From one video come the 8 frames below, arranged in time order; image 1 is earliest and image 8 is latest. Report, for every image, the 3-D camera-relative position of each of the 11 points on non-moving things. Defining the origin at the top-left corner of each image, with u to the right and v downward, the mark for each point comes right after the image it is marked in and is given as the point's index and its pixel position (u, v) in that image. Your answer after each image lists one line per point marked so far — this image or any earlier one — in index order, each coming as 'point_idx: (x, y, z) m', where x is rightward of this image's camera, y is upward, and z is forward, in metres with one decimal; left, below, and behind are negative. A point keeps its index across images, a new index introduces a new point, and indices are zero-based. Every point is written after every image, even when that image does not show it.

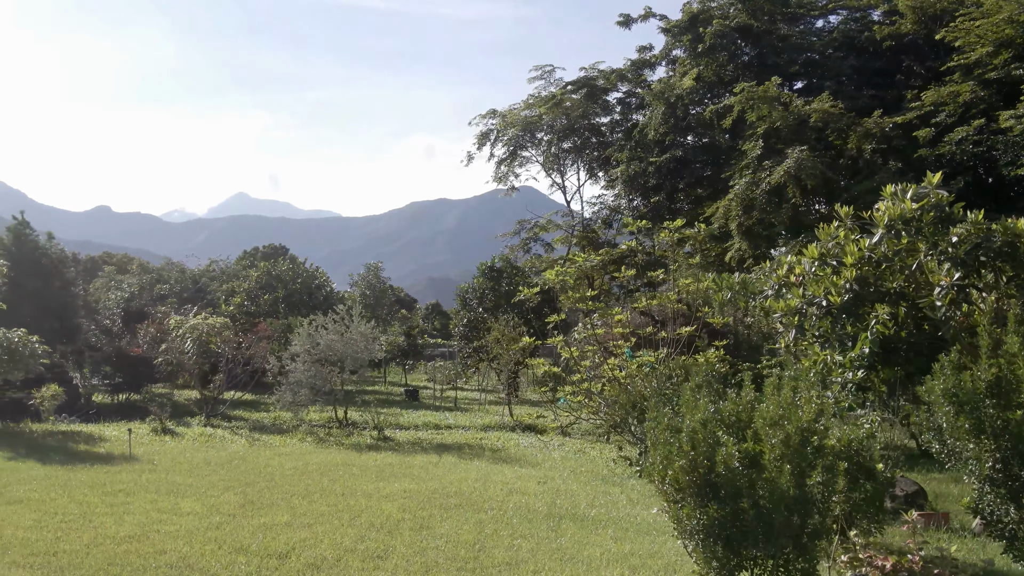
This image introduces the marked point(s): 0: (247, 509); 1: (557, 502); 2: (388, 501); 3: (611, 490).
0: (-2.8, -2.4, +7.1) m
1: (+0.6, -2.4, +7.6) m
2: (-1.4, -2.4, +7.5) m
3: (+1.3, -2.6, +8.5) m
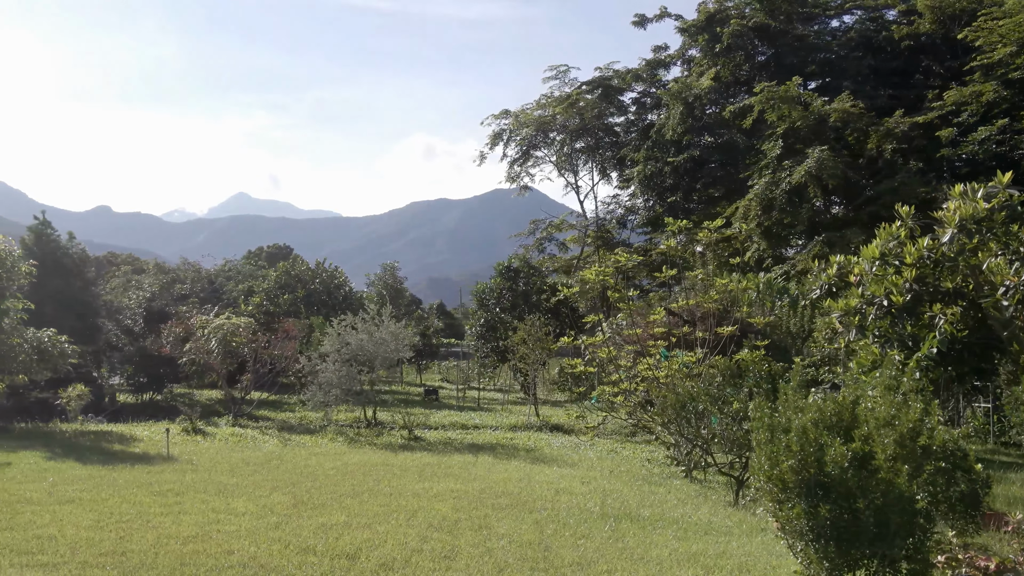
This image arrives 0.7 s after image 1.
0: (-2.3, -2.4, +7.1) m
1: (+1.1, -2.4, +7.6) m
2: (-0.8, -2.4, +7.5) m
3: (+1.9, -2.6, +8.5) m
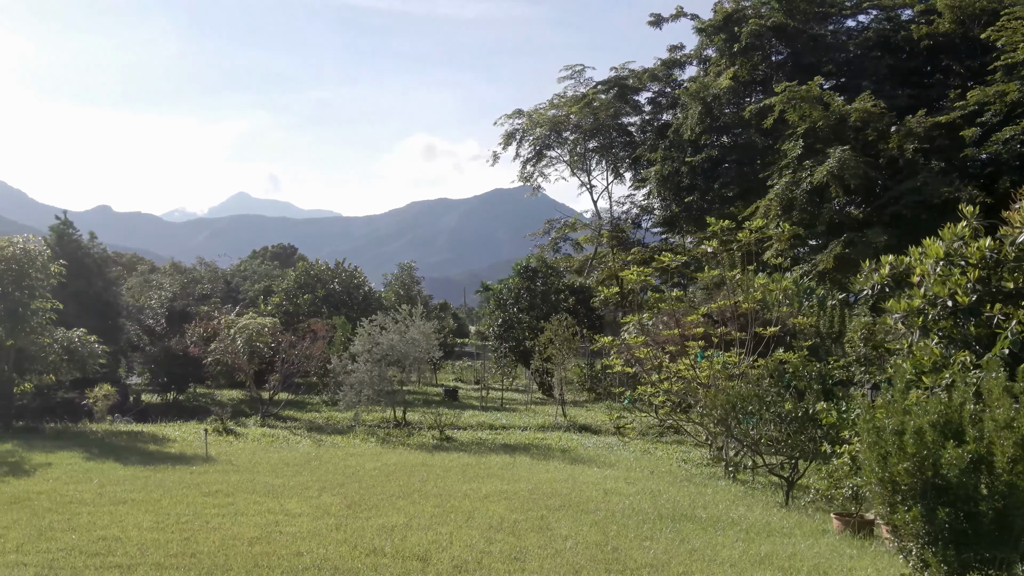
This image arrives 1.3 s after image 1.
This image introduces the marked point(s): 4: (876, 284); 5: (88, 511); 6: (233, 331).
0: (-1.7, -2.4, +7.1) m
1: (+1.7, -2.5, +7.6) m
2: (-0.2, -2.4, +7.5) m
3: (+2.5, -2.6, +8.5) m
4: (+4.1, 0.0, +7.6) m
5: (-4.4, -2.3, +6.9) m
6: (-6.1, -0.9, +14.5) m
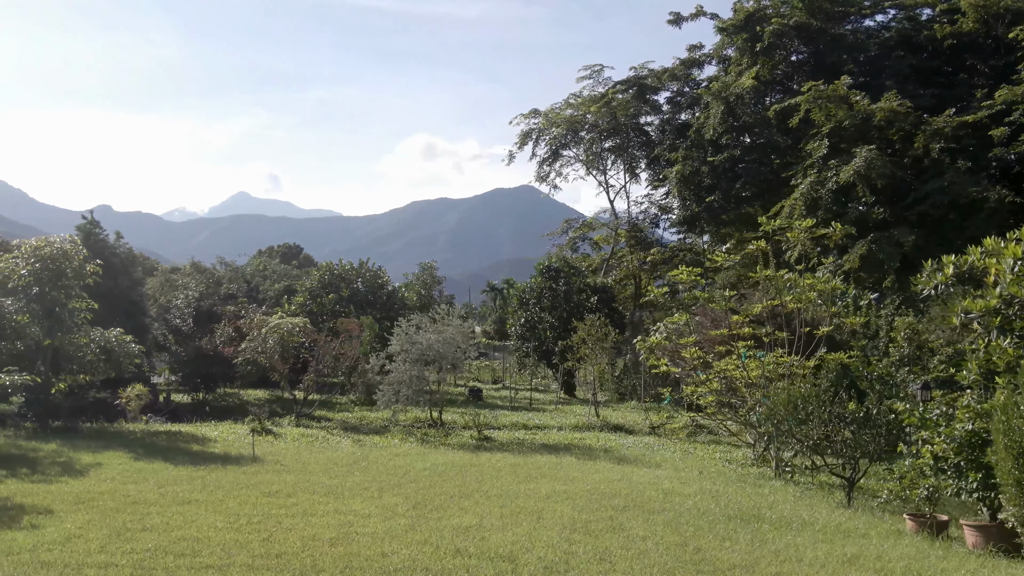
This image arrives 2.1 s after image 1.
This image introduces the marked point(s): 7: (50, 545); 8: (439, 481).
0: (-1.0, -2.4, +7.1) m
1: (+2.4, -2.5, +7.6) m
2: (+0.5, -2.4, +7.5) m
3: (+3.2, -2.6, +8.5) m
4: (+4.9, 0.0, +7.6) m
5: (-3.7, -2.3, +6.9) m
6: (-5.4, -0.9, +14.5) m
7: (-3.9, -2.2, +5.7) m
8: (-0.9, -2.5, +8.6) m
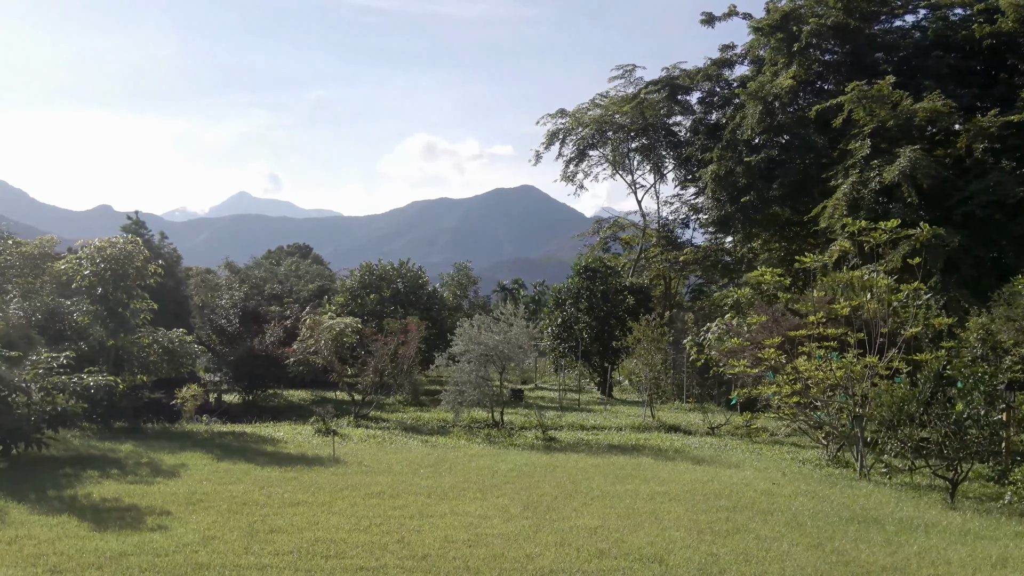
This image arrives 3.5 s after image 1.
0: (+0.3, -2.4, +7.0) m
1: (+3.6, -2.5, +7.6) m
2: (+1.7, -2.4, +7.5) m
3: (+4.4, -2.6, +8.5) m
4: (+6.1, 0.0, +7.5) m
5: (-2.5, -2.3, +6.9) m
6: (-4.2, -0.9, +14.5) m
7: (-2.7, -2.2, +5.7) m
8: (+0.3, -2.5, +8.6) m
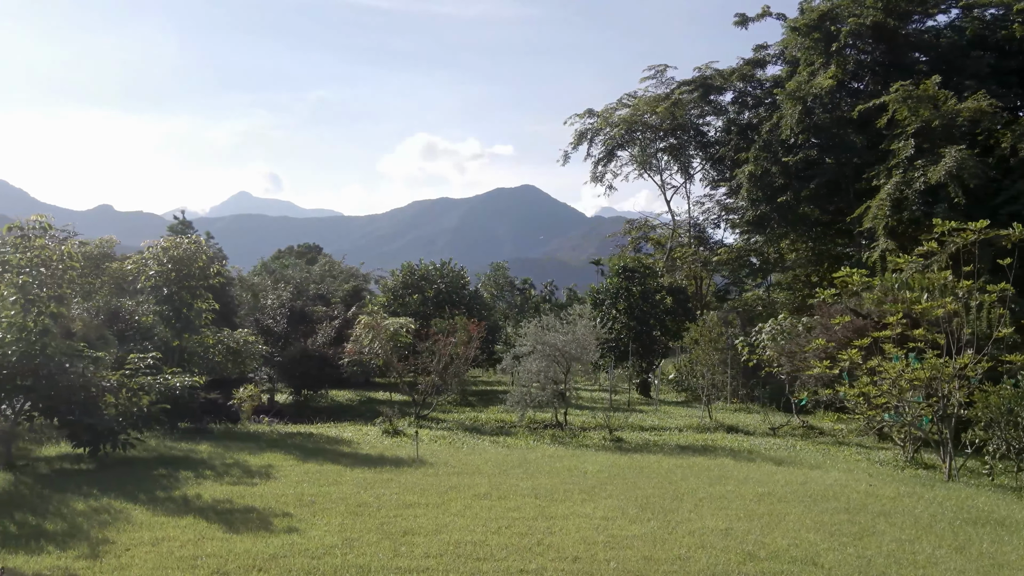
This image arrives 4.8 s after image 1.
0: (+1.5, -2.4, +7.0) m
1: (+4.9, -2.5, +7.5) m
2: (+3.0, -2.4, +7.5) m
3: (+5.6, -2.6, +8.4) m
4: (+7.3, 0.0, +7.5) m
5: (-1.2, -2.3, +6.9) m
6: (-2.9, -0.9, +14.5) m
7: (-1.4, -2.2, +5.7) m
8: (+1.5, -2.5, +8.6) m
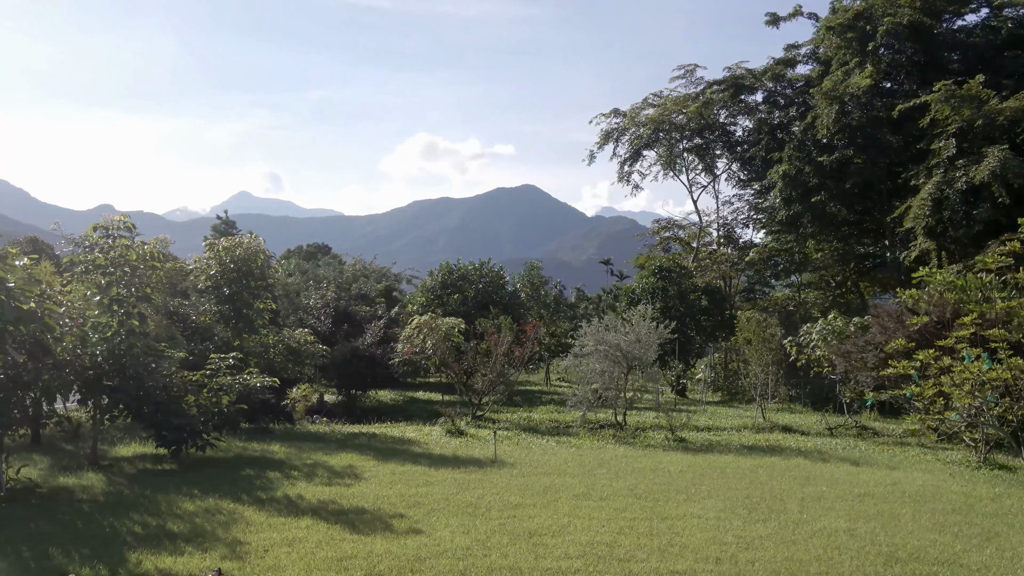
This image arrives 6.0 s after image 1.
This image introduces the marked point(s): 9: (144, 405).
0: (+2.7, -2.4, +7.0) m
1: (+6.0, -2.5, +7.5) m
2: (+4.1, -2.4, +7.4) m
3: (+6.8, -2.6, +8.4) m
4: (+8.5, 0.0, +7.5) m
5: (-0.1, -2.3, +6.9) m
6: (-1.7, -0.9, +14.5) m
7: (-0.3, -2.2, +5.7) m
8: (+2.7, -2.5, +8.6) m
9: (-5.0, -1.6, +9.0) m
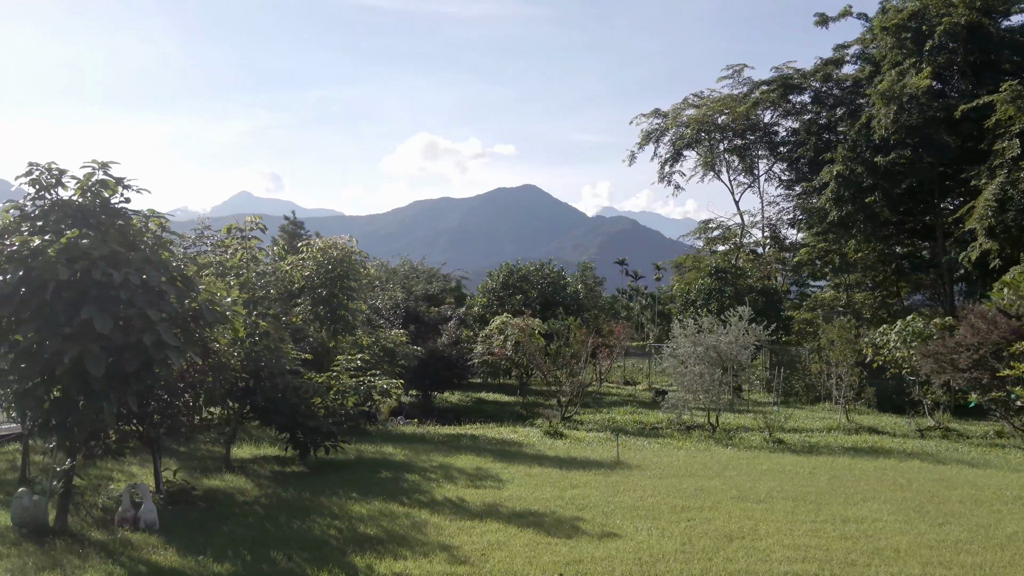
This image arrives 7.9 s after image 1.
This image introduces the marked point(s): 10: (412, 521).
0: (+4.5, -2.4, +7.0) m
1: (+7.9, -2.5, +7.5) m
2: (+5.9, -2.5, +7.4) m
3: (+8.6, -2.6, +8.4) m
4: (+10.3, 0.0, +7.4) m
5: (+1.8, -2.4, +6.9) m
6: (+0.1, -1.0, +14.5) m
7: (+1.5, -2.2, +5.6) m
8: (+4.5, -2.6, +8.6) m
9: (-3.2, -1.6, +9.0) m
10: (-1.0, -2.3, +6.6) m
